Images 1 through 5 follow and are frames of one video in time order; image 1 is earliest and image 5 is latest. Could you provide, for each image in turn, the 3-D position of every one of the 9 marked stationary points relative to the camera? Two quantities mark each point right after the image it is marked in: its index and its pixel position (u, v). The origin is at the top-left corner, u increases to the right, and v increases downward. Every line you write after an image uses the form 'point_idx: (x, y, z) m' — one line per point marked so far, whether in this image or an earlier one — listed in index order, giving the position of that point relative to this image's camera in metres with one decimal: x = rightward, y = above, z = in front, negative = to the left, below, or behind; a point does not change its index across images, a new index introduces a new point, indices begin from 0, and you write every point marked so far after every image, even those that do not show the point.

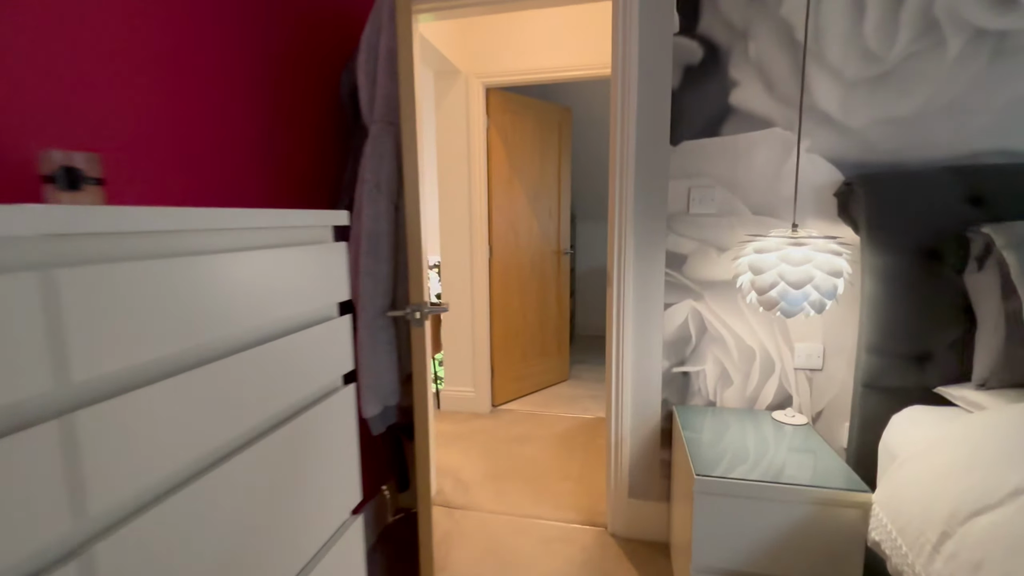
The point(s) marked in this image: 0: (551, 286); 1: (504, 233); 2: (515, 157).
0: (+0.3, 0.0, +3.7) m
1: (0.0, +0.4, +3.3) m
2: (0.0, +0.9, +3.3) m
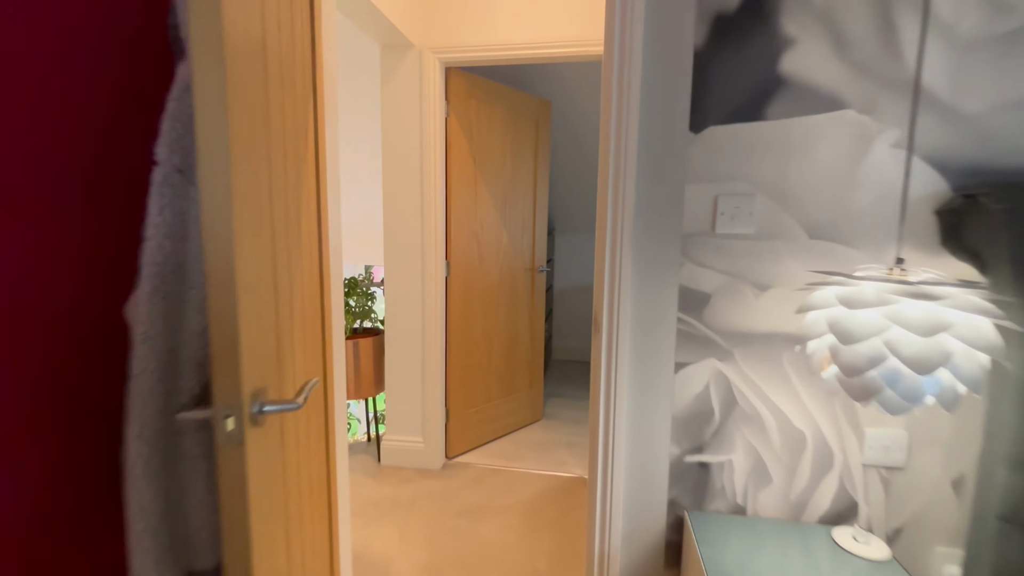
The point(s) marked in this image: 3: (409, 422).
0: (+0.1, -0.2, +3.1) m
1: (-0.3, +0.2, +2.7) m
2: (-0.2, +0.8, +2.7) m
3: (-0.6, -0.8, +2.6) m
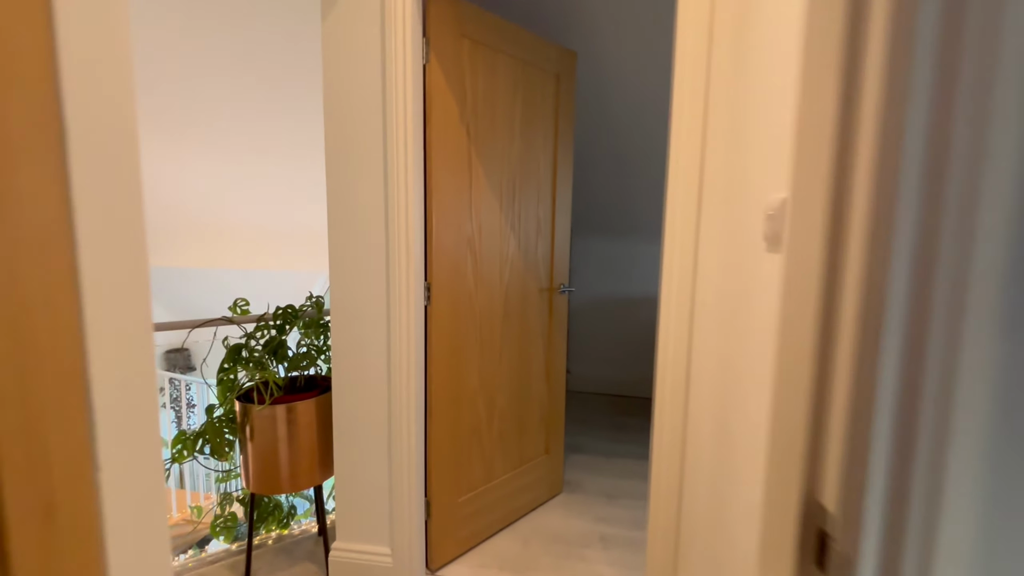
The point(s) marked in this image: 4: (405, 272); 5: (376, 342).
0: (+0.1, -0.3, +2.2) m
1: (-0.2, +0.1, +1.8) m
2: (-0.1, +0.6, +1.8) m
3: (-0.5, -0.9, +1.8) m
4: (-0.4, +0.1, +1.6) m
5: (-0.5, -0.2, +1.7) m
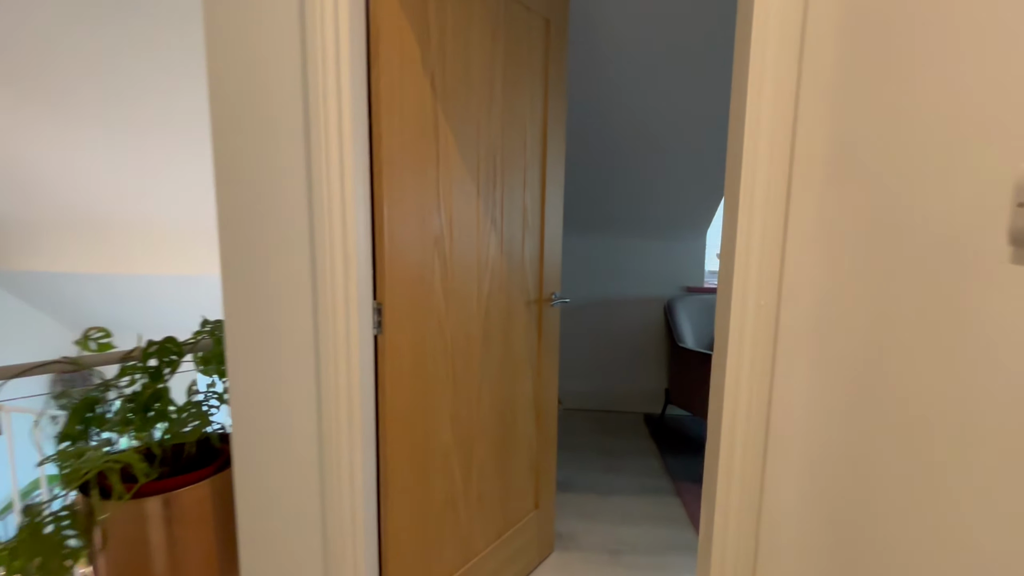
0: (+0.1, -0.3, +1.7) m
1: (-0.3, 0.0, +1.3) m
2: (-0.2, +0.6, +1.3) m
3: (-0.5, -0.9, +1.2) m
4: (-0.4, 0.0, +1.1) m
5: (-0.5, -0.2, +1.1) m
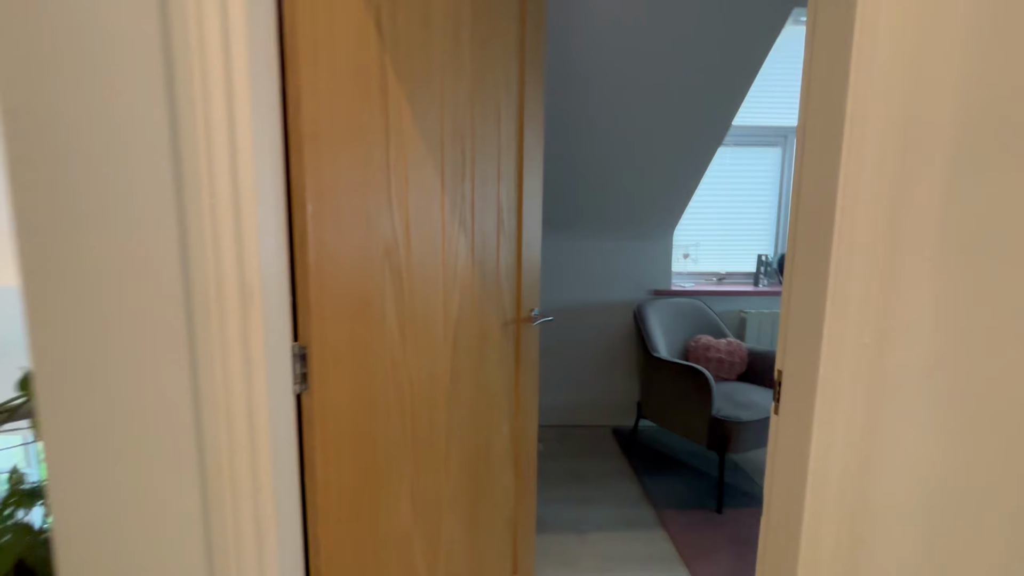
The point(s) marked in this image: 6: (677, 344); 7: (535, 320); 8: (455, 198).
0: (0.0, -0.4, +1.4) m
1: (-0.3, 0.0, +0.9) m
2: (-0.2, +0.5, +0.9) m
3: (-0.6, -1.0, +0.8) m
4: (-0.4, -0.1, +0.7) m
5: (-0.5, -0.3, +0.7) m
6: (+1.0, -0.3, +2.8) m
7: (+0.1, -0.1, +1.4) m
8: (-0.1, +0.2, +1.1) m
